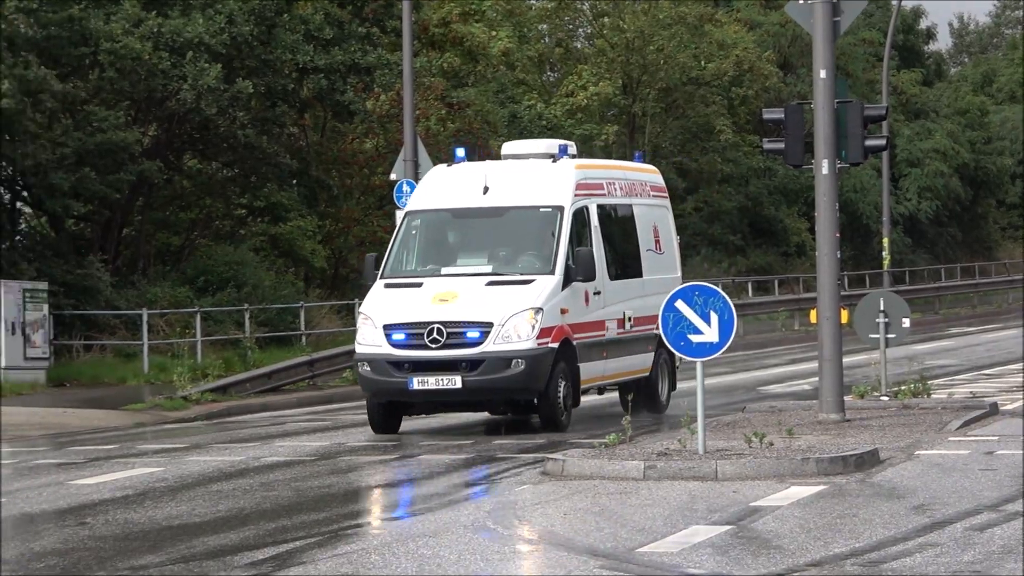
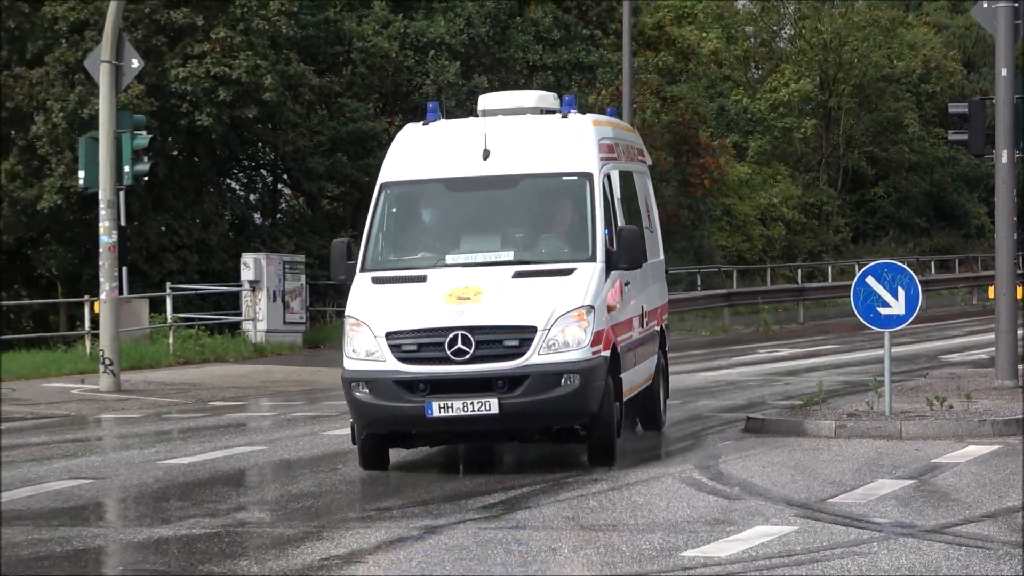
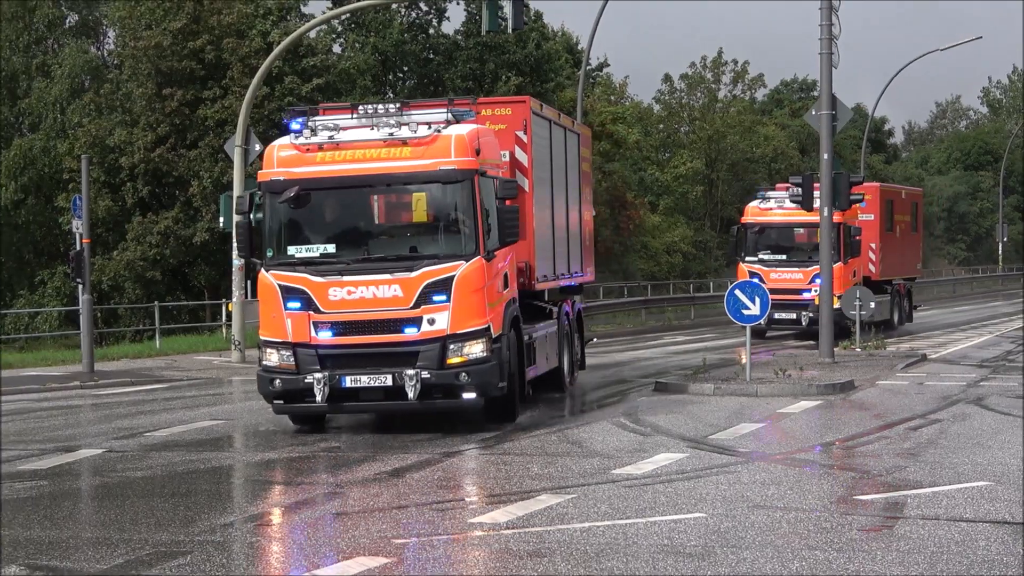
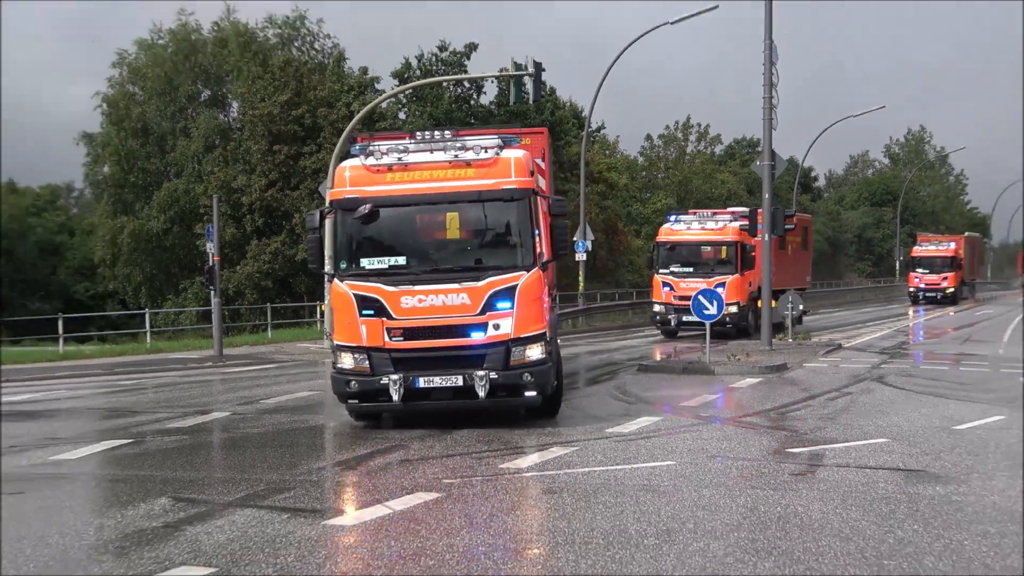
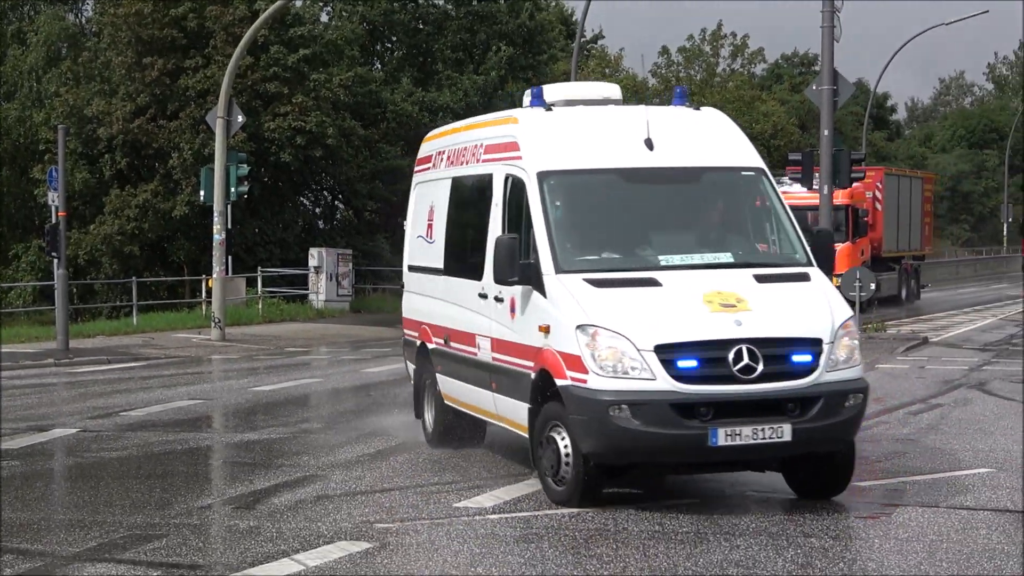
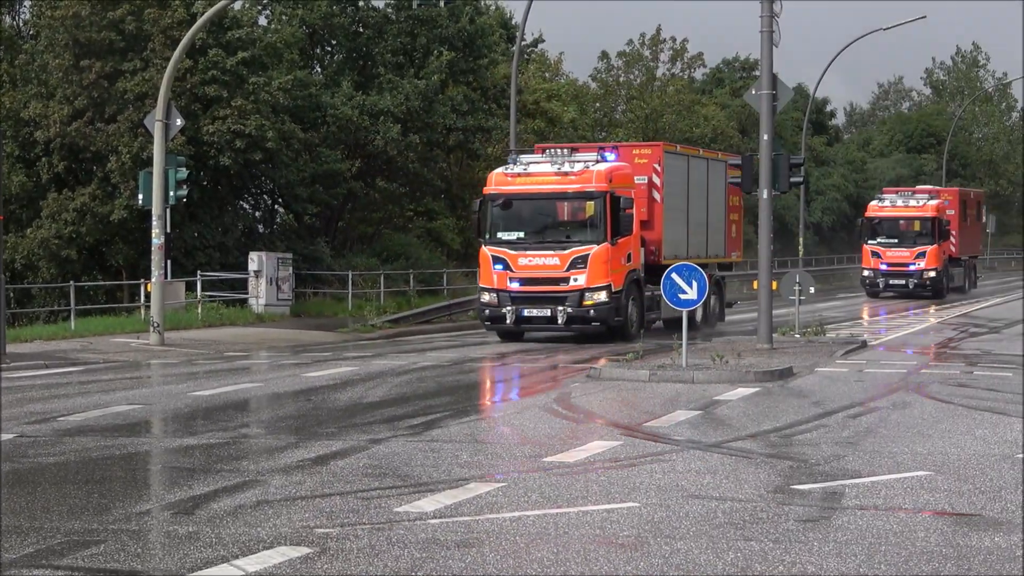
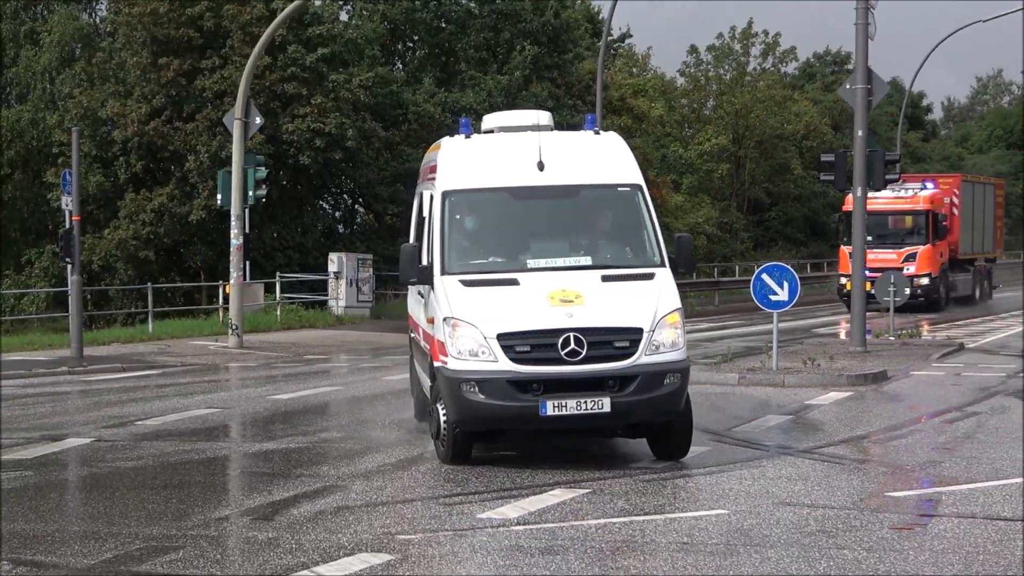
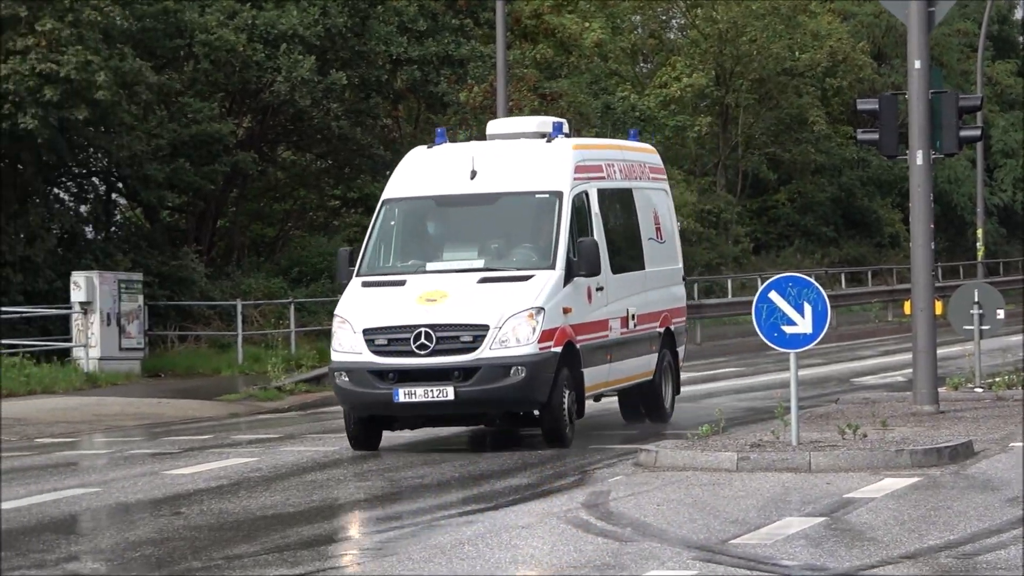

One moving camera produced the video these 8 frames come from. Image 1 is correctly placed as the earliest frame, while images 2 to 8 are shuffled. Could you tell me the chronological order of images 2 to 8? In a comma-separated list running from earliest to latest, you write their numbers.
8, 2, 7, 5, 6, 3, 4
